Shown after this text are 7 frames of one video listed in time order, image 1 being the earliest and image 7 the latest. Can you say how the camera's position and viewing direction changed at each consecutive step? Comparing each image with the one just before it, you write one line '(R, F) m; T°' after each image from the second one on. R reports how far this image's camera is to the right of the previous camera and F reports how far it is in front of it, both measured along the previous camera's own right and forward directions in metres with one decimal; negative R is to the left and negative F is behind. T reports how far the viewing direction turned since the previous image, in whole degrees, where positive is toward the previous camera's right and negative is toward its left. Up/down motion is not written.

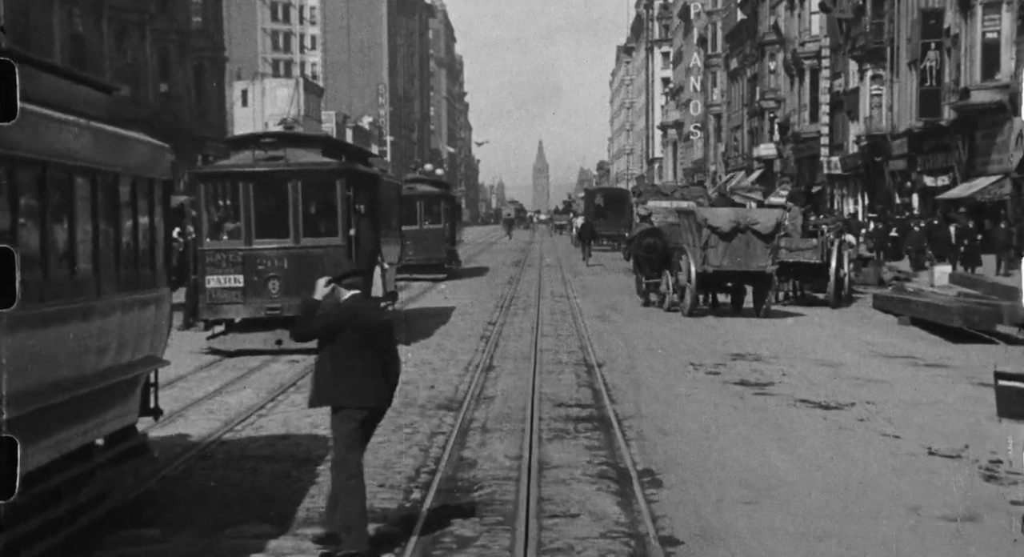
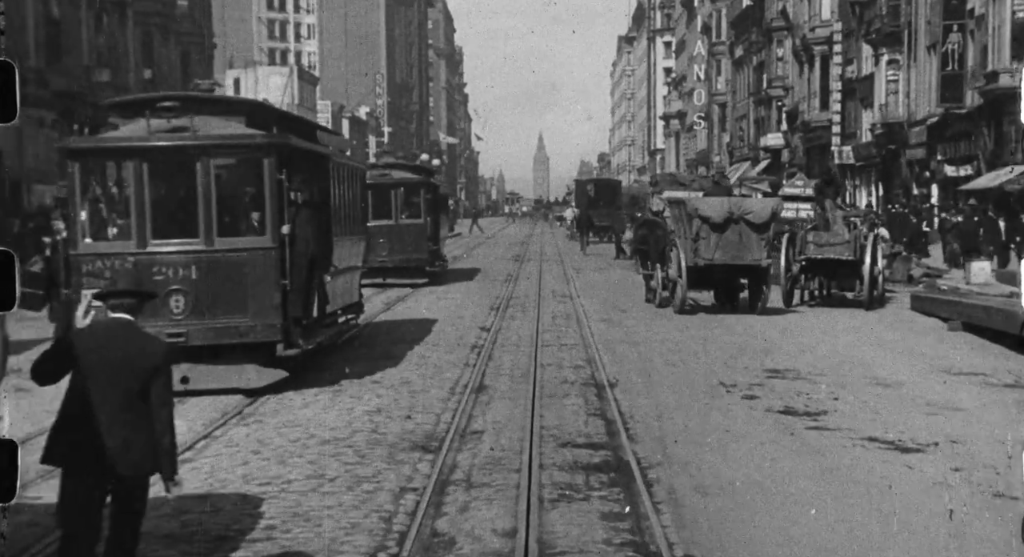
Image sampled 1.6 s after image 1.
(+0.1, +2.5) m; 0°
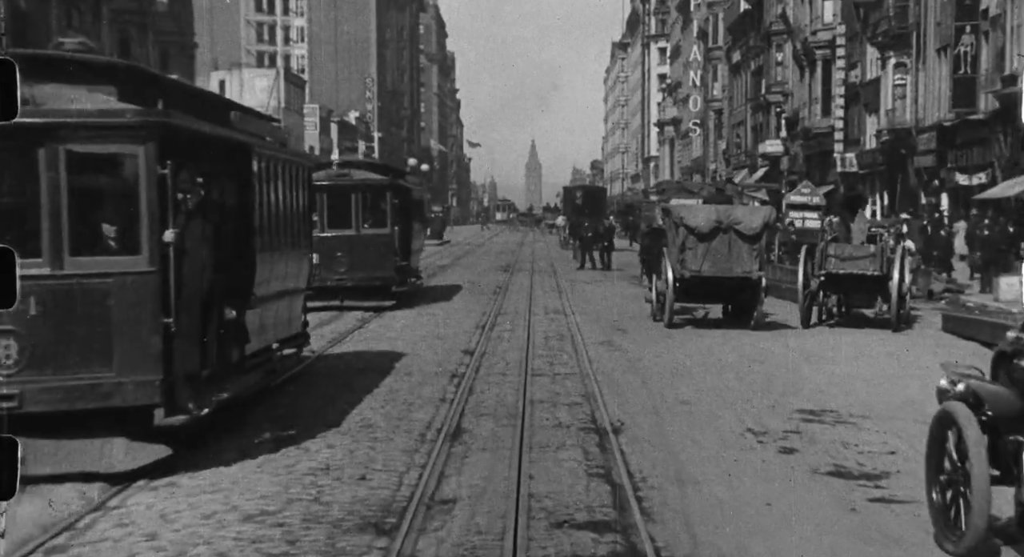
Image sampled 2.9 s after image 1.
(+0.1, +2.2) m; 0°
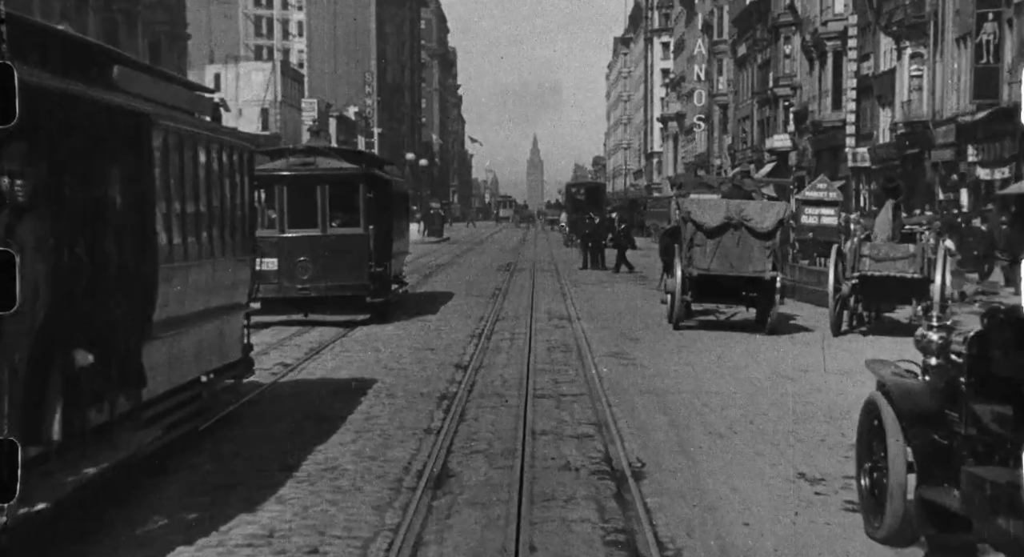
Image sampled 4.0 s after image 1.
(0.0, +1.9) m; 0°
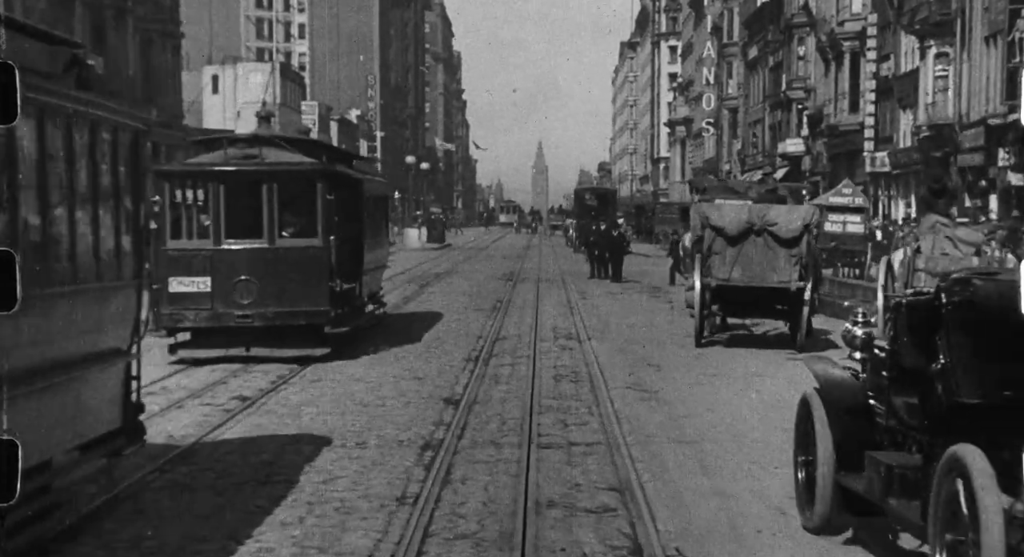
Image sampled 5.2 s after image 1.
(0.0, +2.3) m; 0°
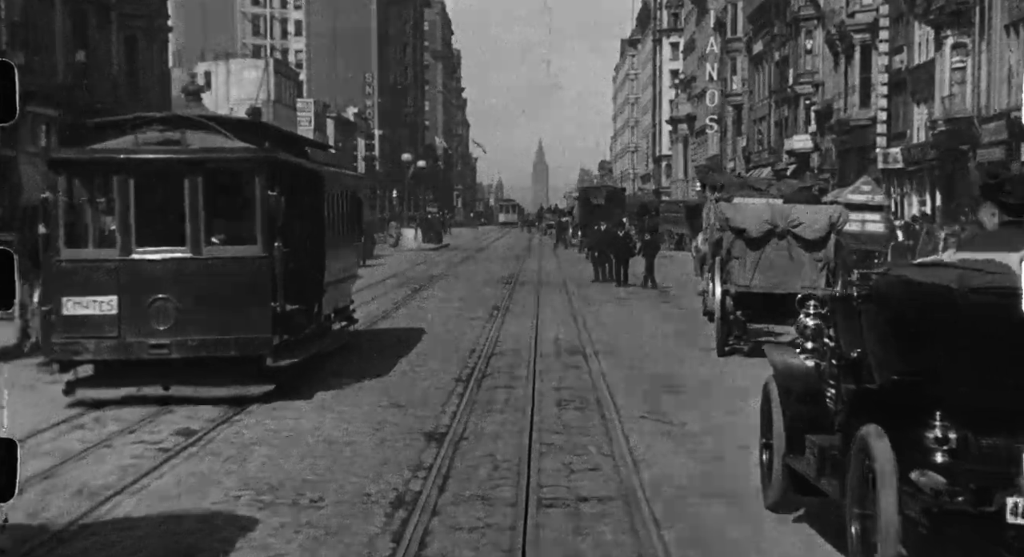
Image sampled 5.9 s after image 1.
(+0.1, +1.9) m; 0°
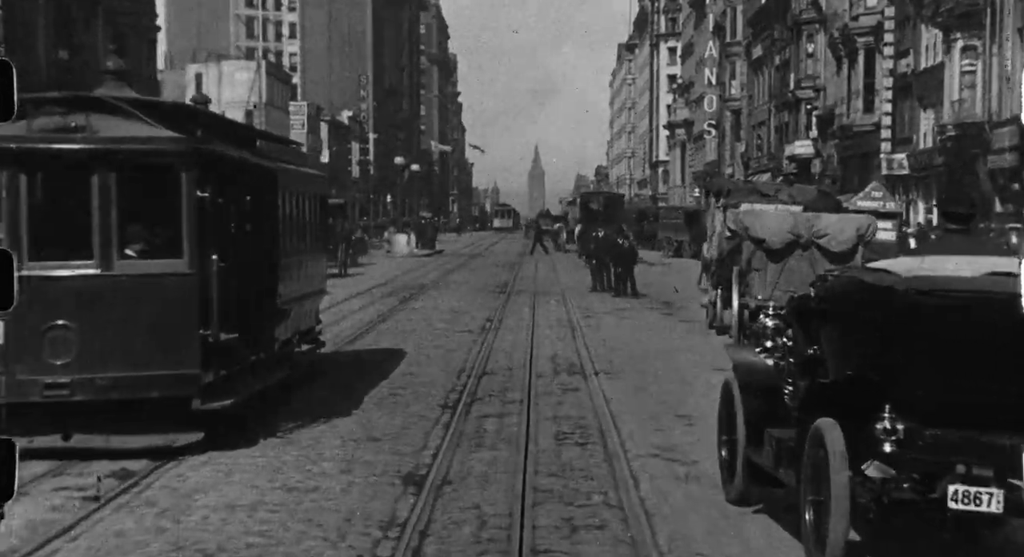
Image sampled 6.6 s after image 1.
(0.0, +1.4) m; 0°
